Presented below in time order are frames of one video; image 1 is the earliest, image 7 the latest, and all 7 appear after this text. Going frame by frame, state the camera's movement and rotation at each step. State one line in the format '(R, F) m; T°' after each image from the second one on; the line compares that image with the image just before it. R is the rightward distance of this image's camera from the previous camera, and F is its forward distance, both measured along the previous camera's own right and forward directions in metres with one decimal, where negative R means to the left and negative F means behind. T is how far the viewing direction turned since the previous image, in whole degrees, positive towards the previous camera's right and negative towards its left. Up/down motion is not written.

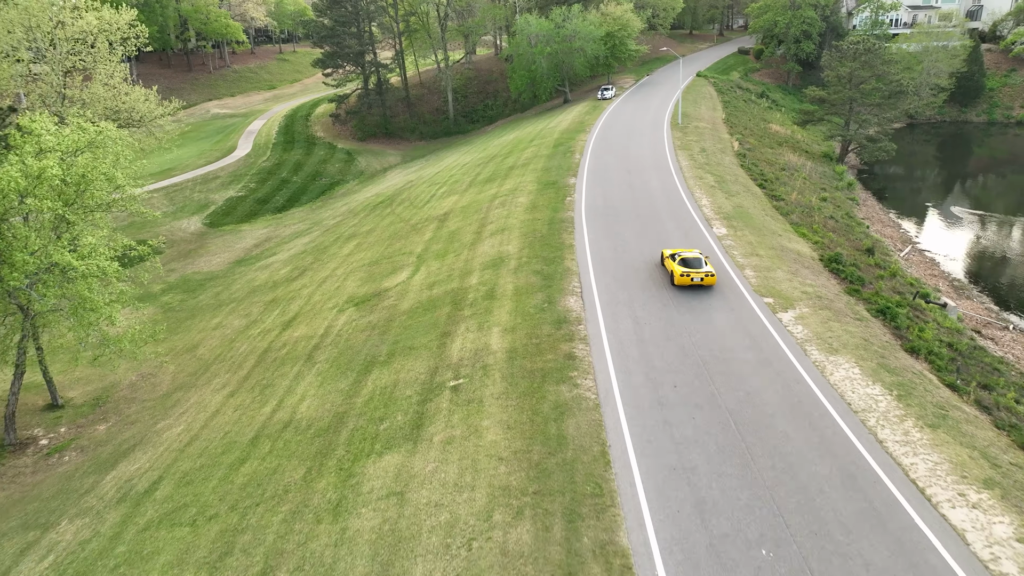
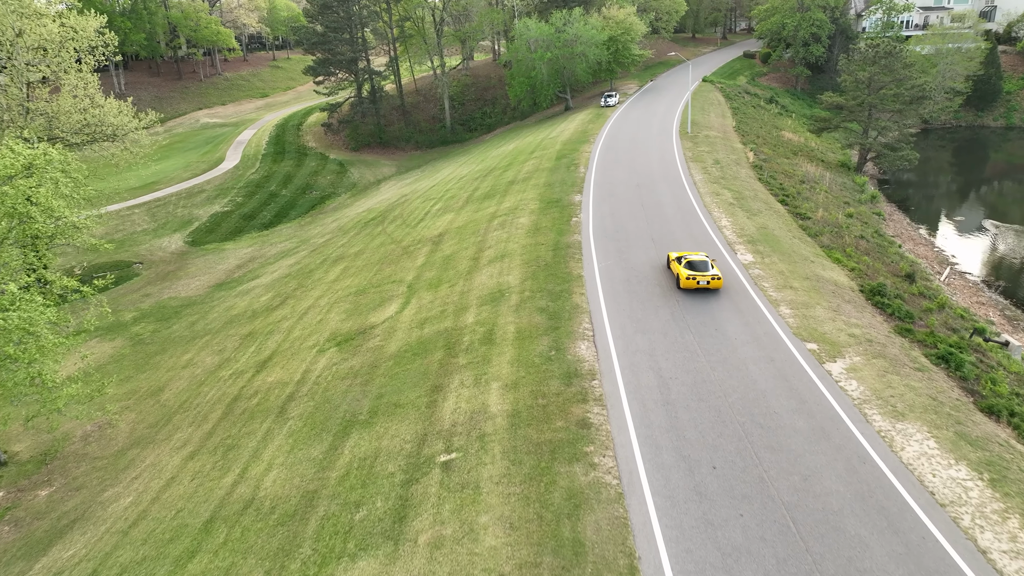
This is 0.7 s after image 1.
(0.0, +2.5) m; 0°
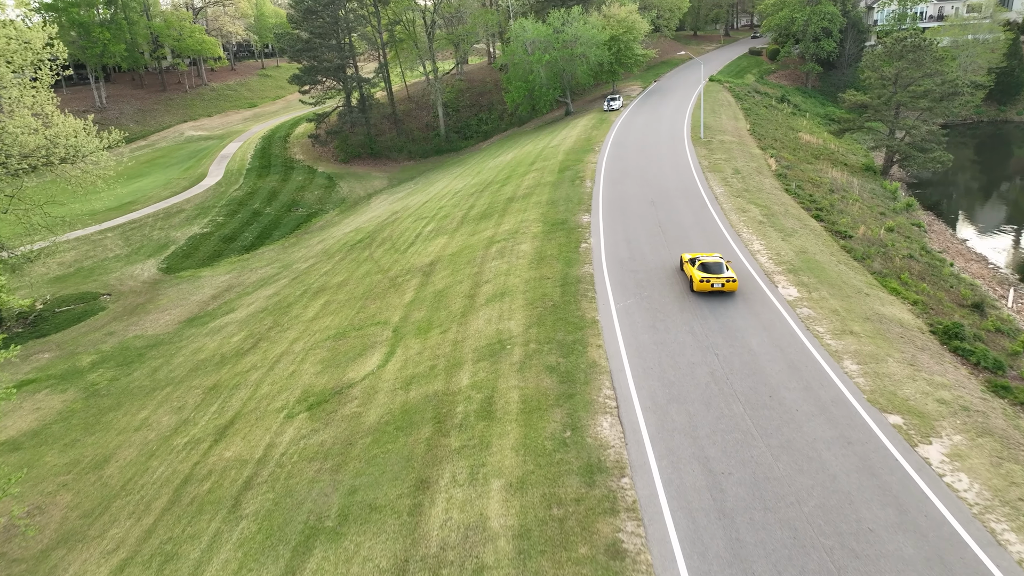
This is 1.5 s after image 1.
(0.0, +3.3) m; 0°
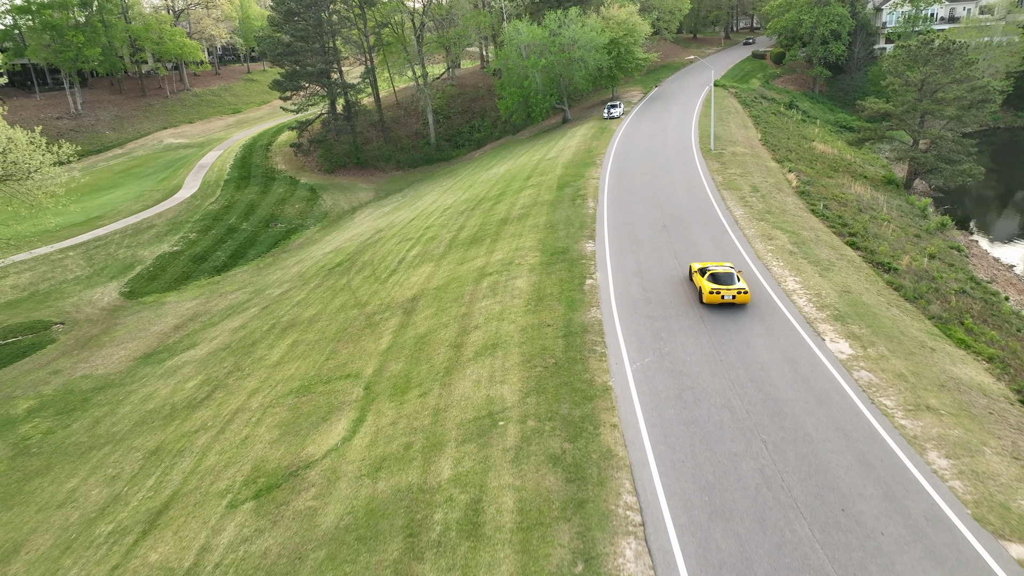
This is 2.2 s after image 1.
(0.0, +3.2) m; 0°
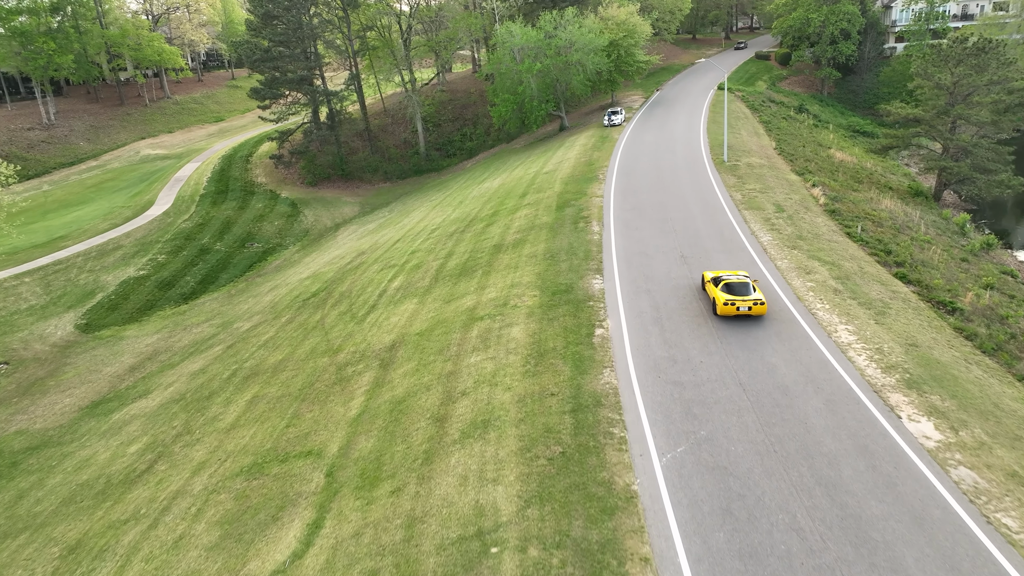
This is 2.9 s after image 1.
(0.0, +3.2) m; 0°
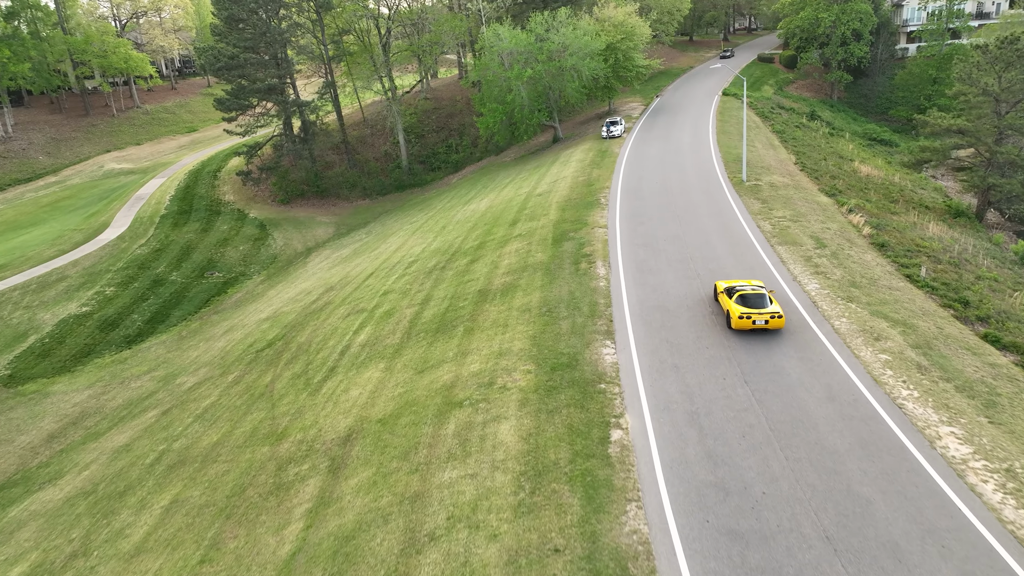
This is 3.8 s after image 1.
(+0.1, +4.2) m; +1°
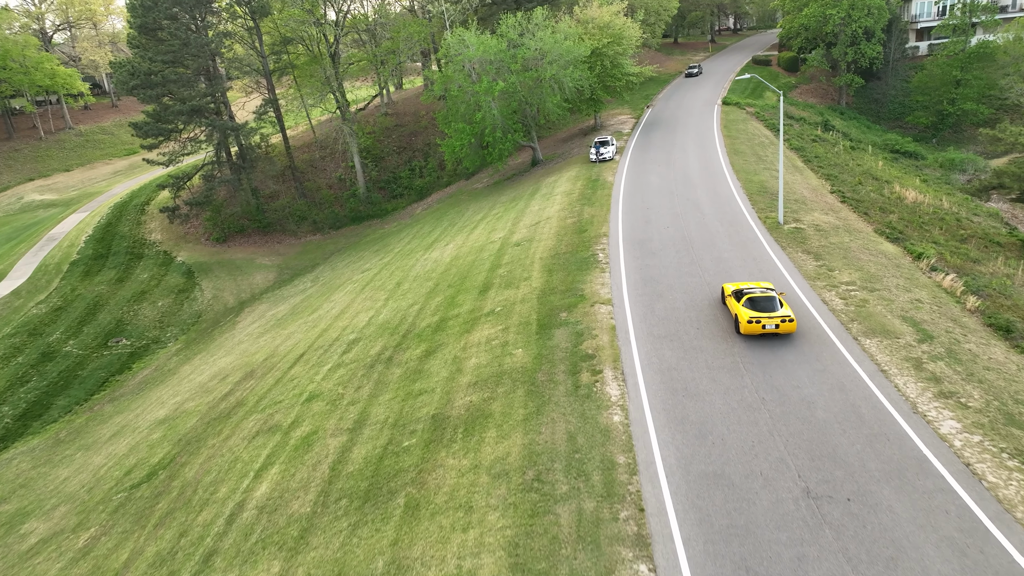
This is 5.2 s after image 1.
(+0.3, +6.7) m; +2°
